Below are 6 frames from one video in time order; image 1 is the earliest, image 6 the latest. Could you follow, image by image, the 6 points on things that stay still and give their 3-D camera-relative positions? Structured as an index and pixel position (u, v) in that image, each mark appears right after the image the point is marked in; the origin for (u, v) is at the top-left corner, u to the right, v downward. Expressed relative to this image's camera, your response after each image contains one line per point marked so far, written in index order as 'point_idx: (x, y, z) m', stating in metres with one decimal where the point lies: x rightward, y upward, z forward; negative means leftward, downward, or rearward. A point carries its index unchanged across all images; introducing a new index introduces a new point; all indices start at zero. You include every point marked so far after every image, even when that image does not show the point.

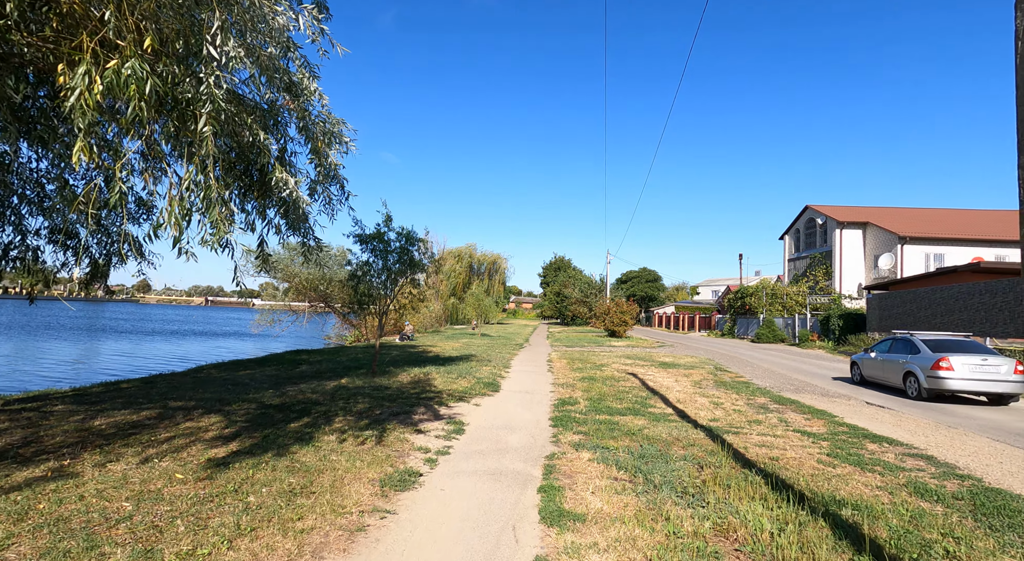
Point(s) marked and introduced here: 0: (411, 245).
0: (-2.6, +0.9, +13.9) m
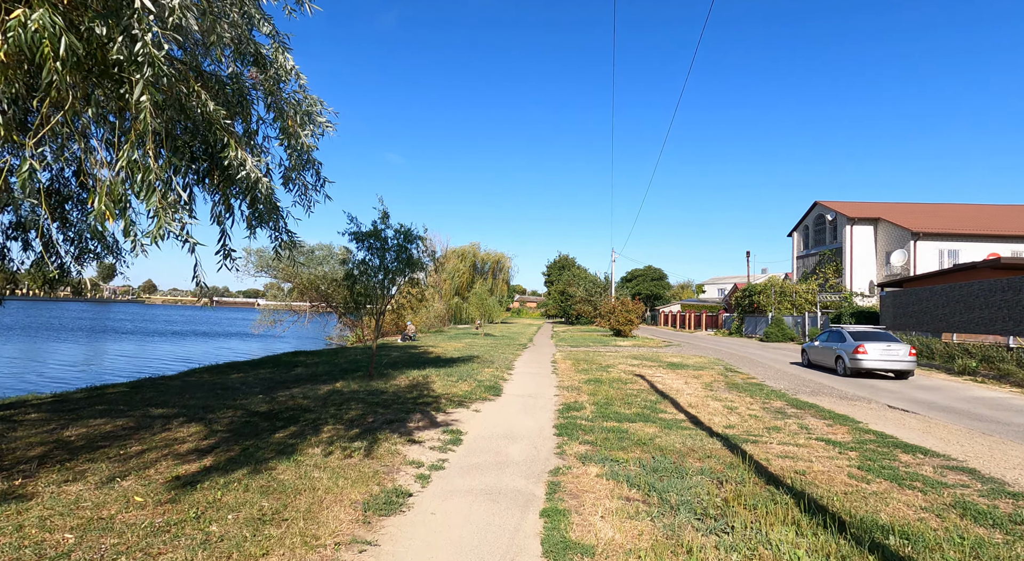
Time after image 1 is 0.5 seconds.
0: (-2.5, +0.9, +13.4) m
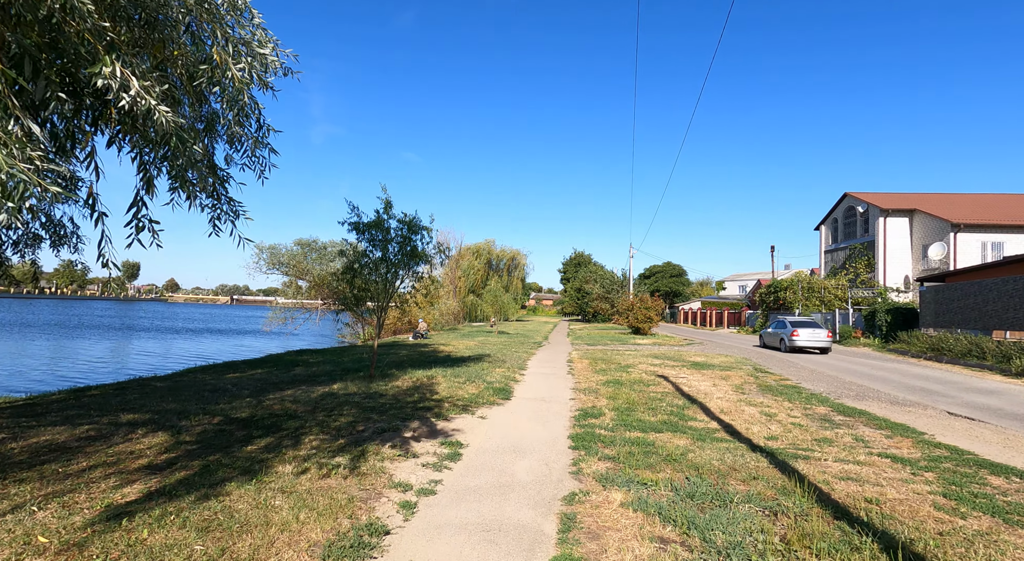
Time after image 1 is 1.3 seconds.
0: (-2.3, +1.1, +12.4) m
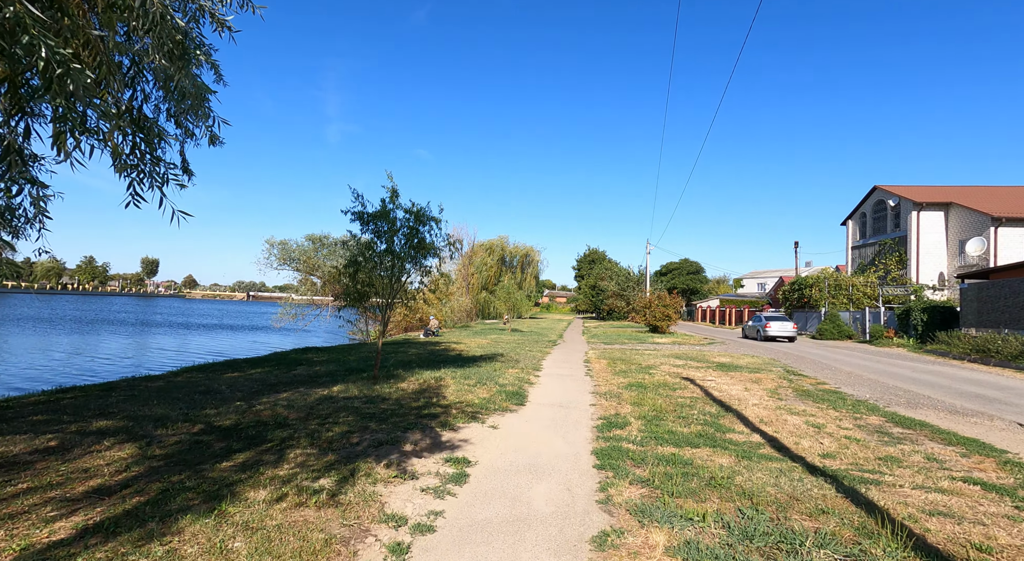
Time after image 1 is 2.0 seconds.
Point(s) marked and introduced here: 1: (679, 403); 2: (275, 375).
0: (-2.0, +1.2, +11.6) m
1: (+3.0, -2.2, +9.6) m
2: (-5.2, -2.1, +12.0) m
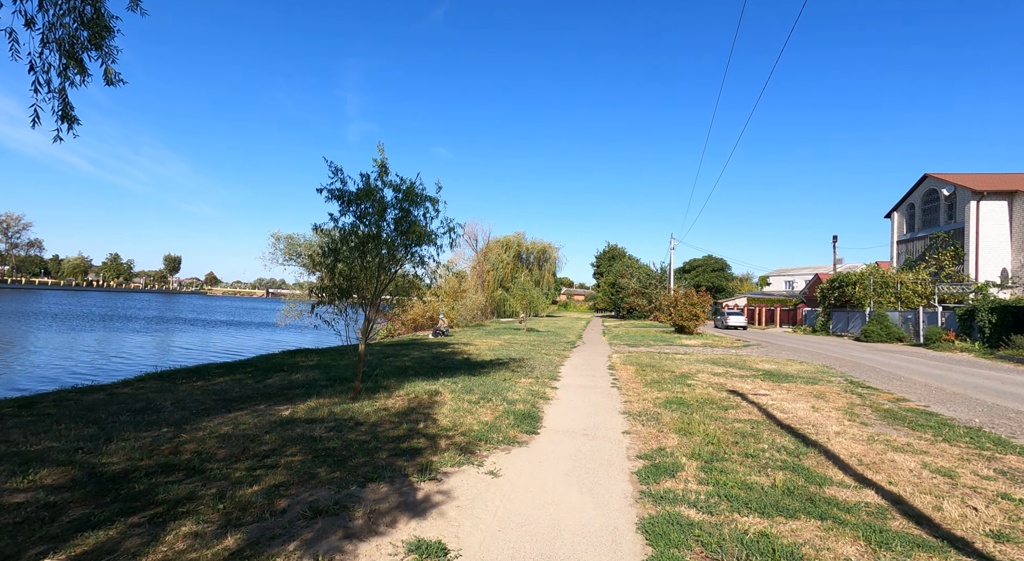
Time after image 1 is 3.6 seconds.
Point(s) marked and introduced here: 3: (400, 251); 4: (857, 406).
0: (-1.7, +1.3, +9.6) m
1: (+3.1, -2.1, +7.4) m
2: (-5.0, -1.9, +10.1) m
3: (-2.0, +0.5, +9.7) m
4: (+6.3, -2.3, +10.0) m
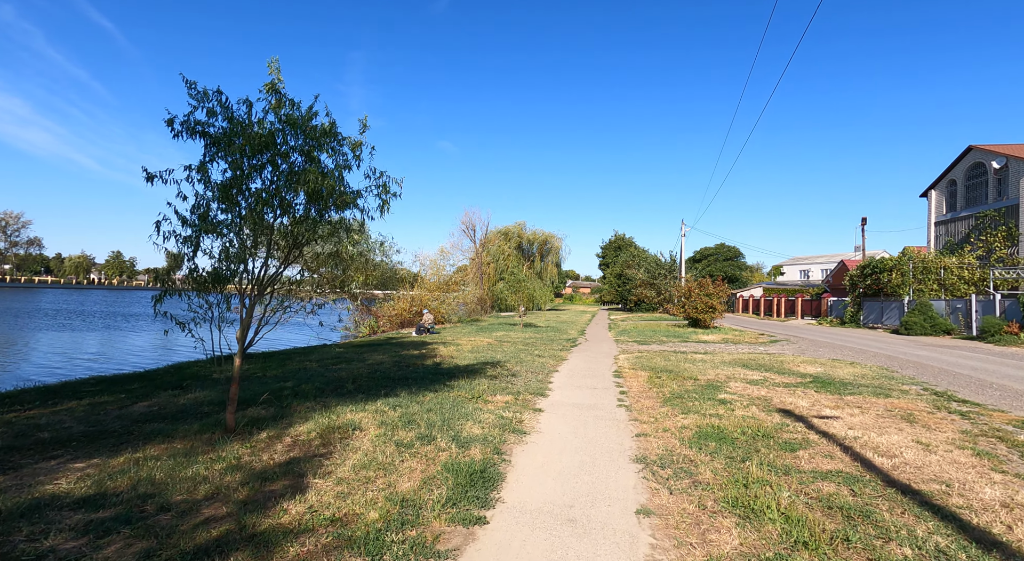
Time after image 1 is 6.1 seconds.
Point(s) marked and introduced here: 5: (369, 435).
0: (-2.3, +1.6, +6.5) m
1: (+2.6, -1.8, +4.4) m
2: (-5.5, -1.7, +7.1) m
3: (-2.5, +0.8, +6.6) m
4: (+5.8, -1.9, +6.8) m
5: (-1.5, -1.7, +5.9) m
